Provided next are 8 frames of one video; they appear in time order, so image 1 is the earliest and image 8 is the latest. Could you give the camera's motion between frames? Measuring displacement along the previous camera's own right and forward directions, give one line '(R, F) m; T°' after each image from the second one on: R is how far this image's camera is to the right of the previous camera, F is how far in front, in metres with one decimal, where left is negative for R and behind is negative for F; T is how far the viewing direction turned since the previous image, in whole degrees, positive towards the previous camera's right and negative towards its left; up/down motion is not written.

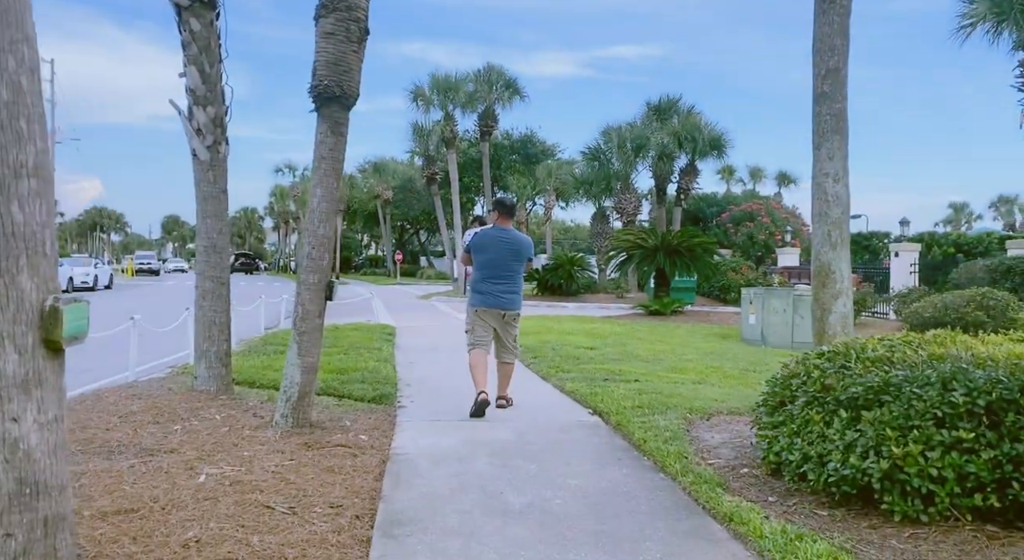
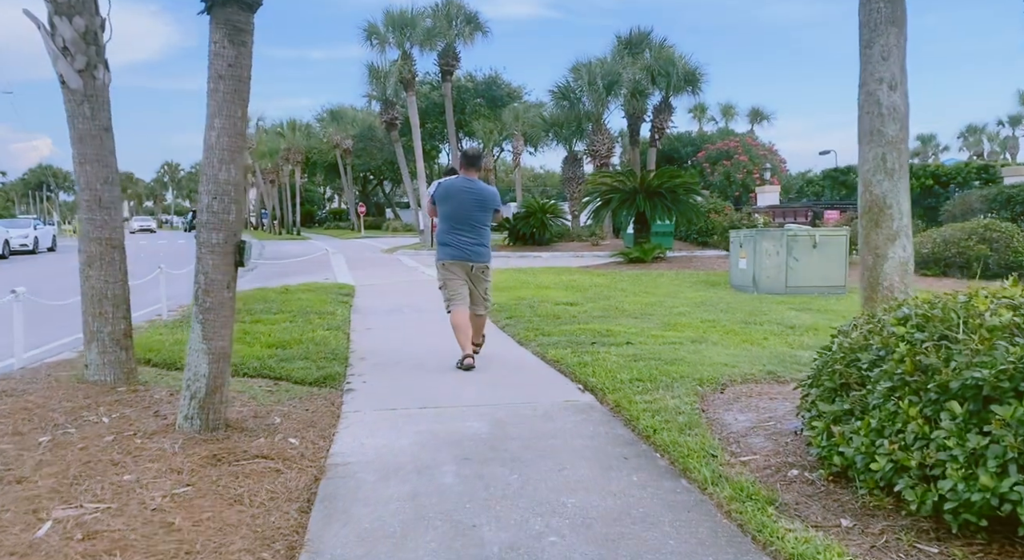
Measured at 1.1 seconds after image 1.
(0.0, +1.2) m; +2°
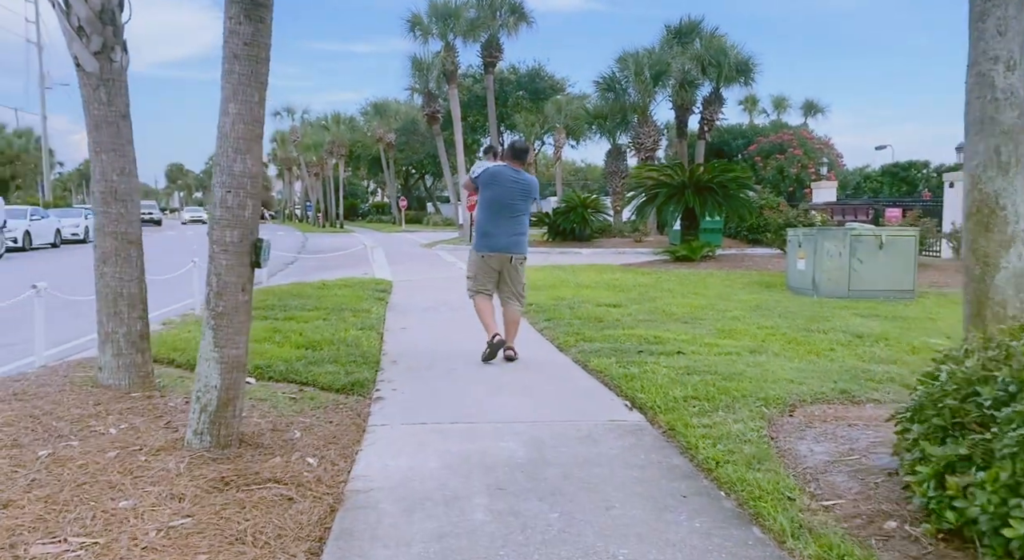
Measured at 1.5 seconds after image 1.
(0.0, +0.5) m; -3°
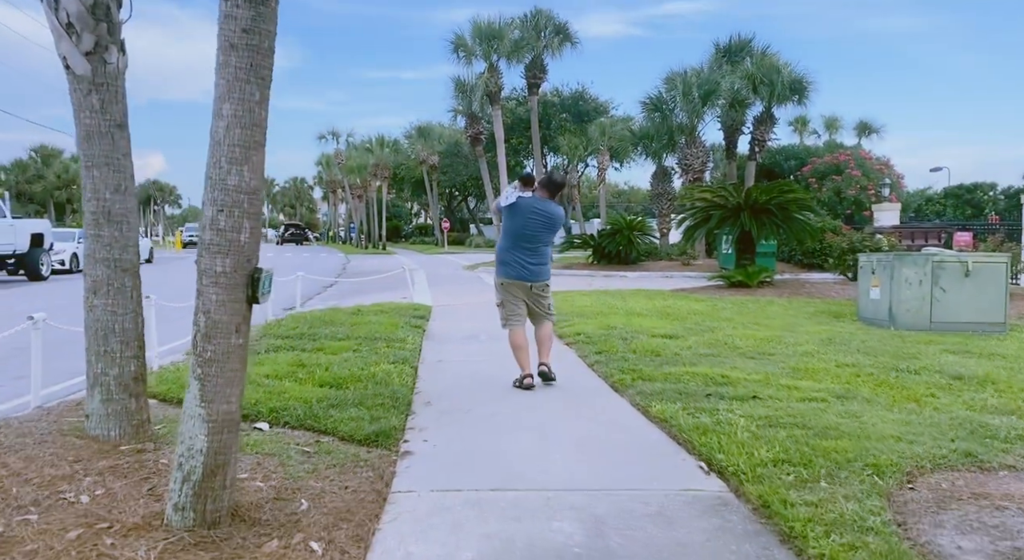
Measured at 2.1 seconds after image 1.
(-0.1, +0.8) m; -3°
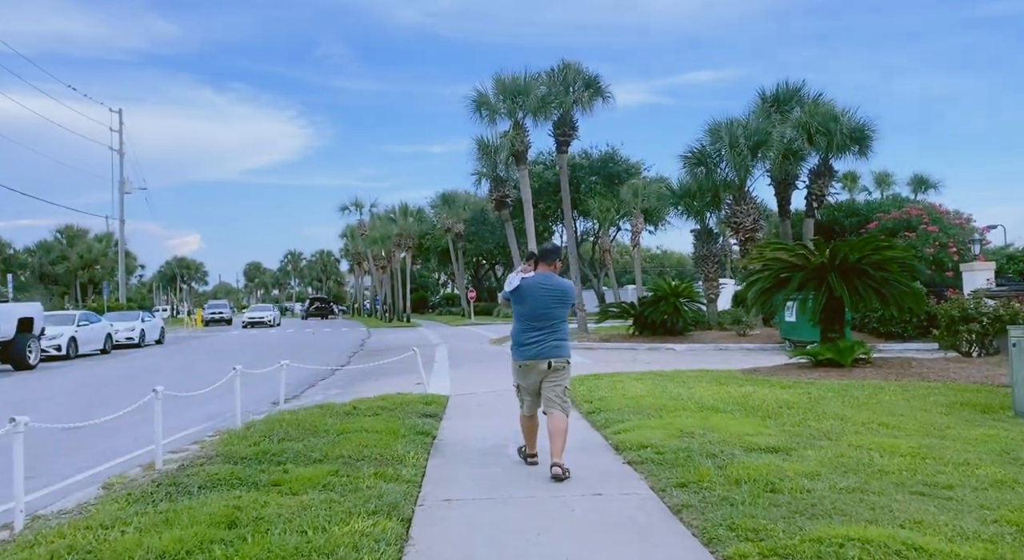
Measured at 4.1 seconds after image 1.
(-0.1, +2.4) m; -2°
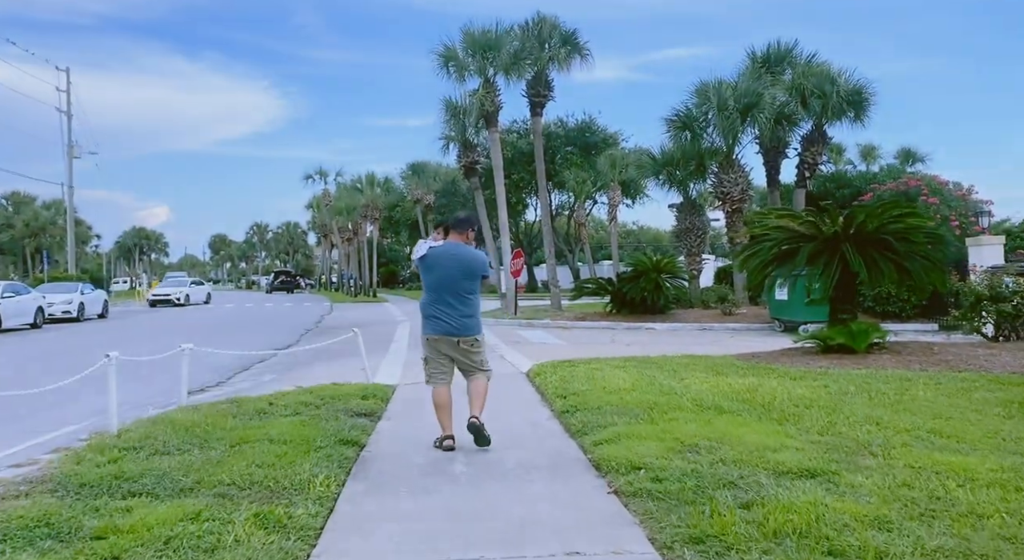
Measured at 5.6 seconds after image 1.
(+0.2, +1.8) m; +2°
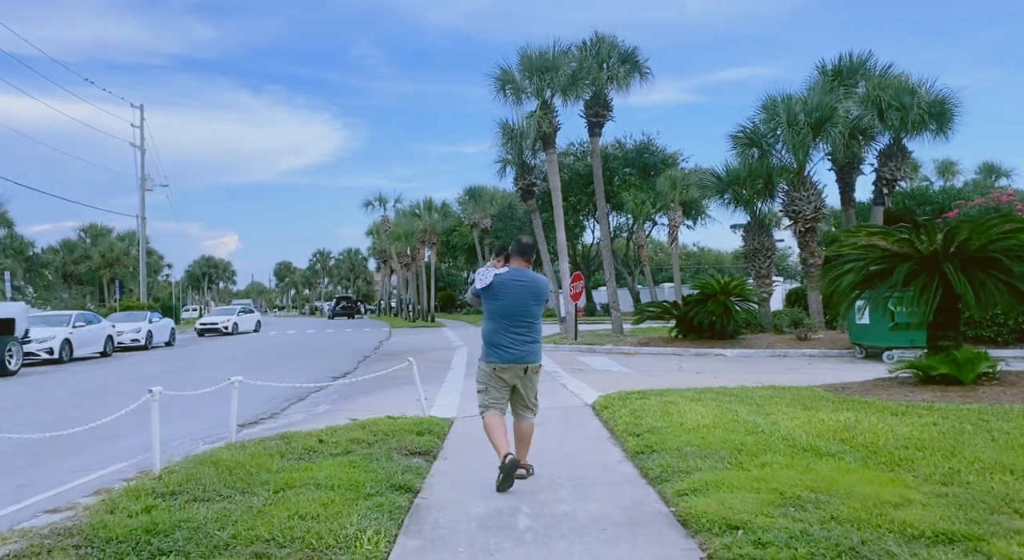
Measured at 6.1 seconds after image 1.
(-0.1, +0.6) m; -5°
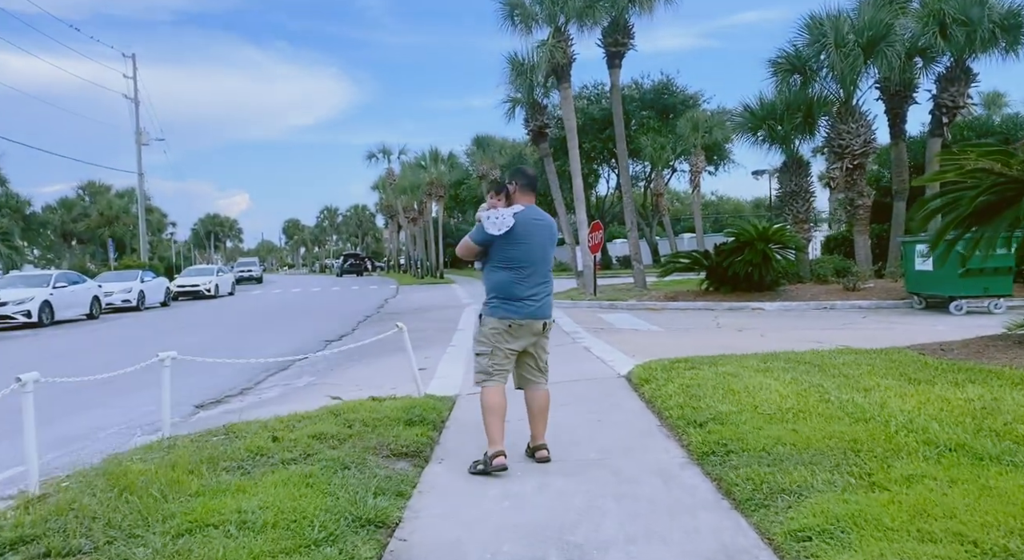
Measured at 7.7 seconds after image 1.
(0.0, +2.0) m; -1°
